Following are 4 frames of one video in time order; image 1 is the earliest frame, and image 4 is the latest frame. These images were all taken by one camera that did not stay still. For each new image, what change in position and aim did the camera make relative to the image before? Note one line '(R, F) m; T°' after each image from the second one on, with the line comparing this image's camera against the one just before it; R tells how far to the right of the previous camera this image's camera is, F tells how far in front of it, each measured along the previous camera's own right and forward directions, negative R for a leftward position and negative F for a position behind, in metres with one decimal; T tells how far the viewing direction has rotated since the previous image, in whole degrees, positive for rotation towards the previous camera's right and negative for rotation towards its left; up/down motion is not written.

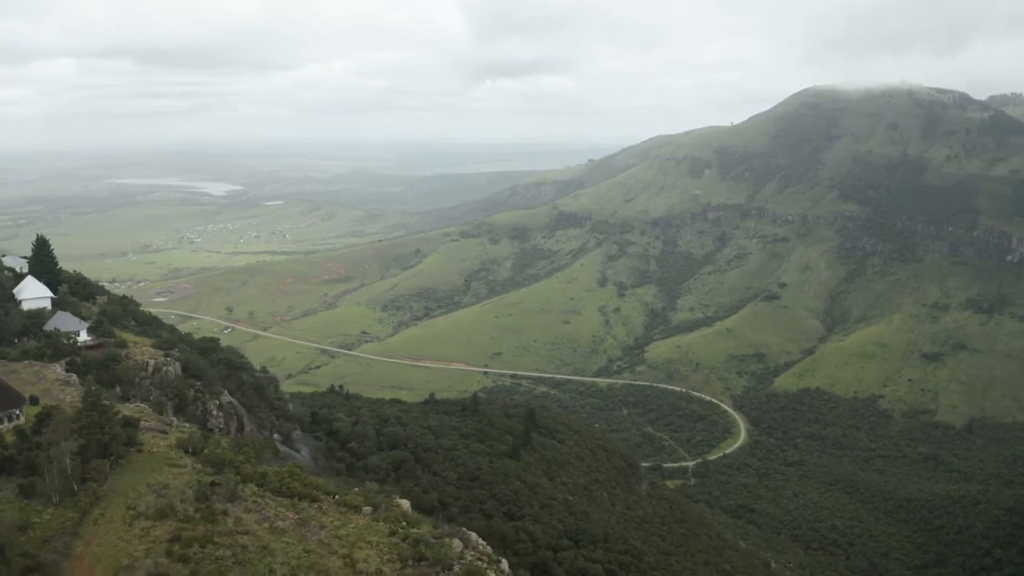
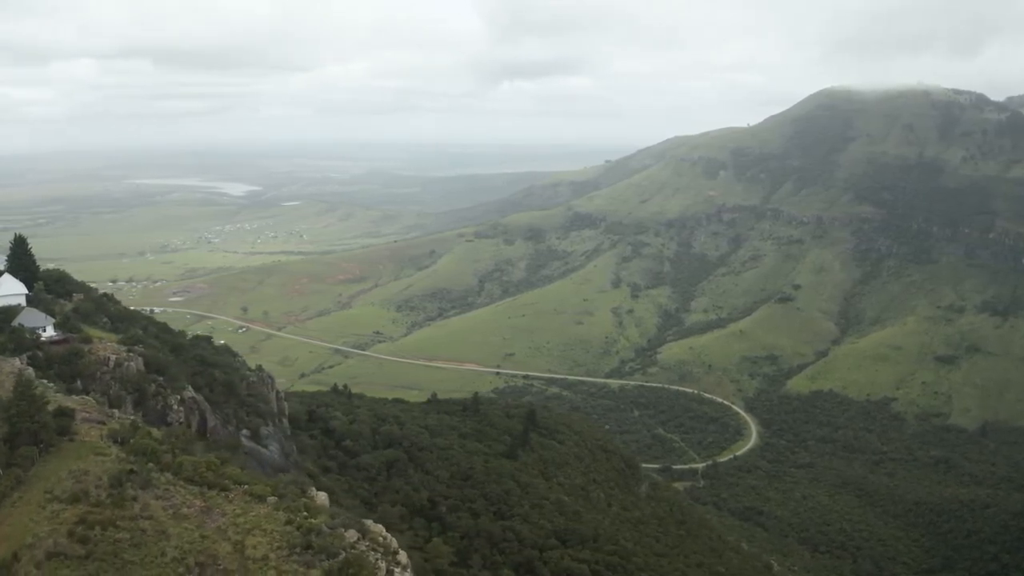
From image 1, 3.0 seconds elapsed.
(+2.0, -0.2) m; -1°
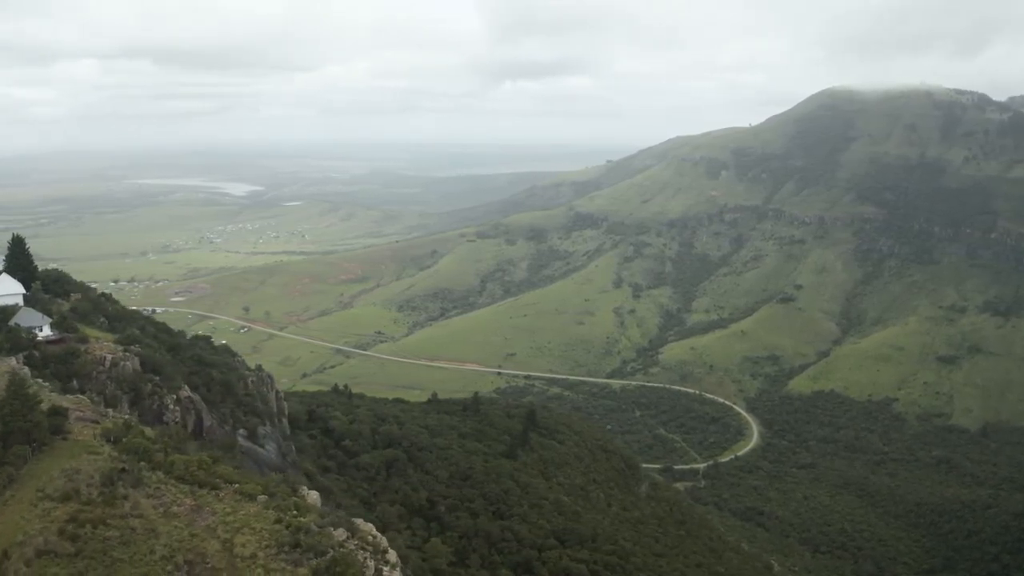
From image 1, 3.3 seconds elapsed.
(+0.2, 0.0) m; 0°
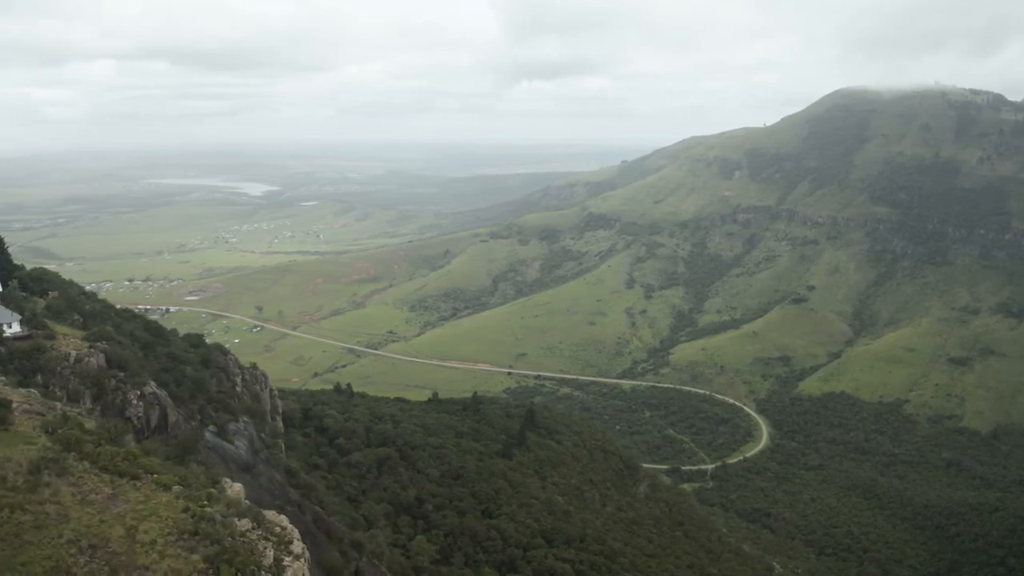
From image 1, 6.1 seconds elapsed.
(+2.0, -0.3) m; -1°
